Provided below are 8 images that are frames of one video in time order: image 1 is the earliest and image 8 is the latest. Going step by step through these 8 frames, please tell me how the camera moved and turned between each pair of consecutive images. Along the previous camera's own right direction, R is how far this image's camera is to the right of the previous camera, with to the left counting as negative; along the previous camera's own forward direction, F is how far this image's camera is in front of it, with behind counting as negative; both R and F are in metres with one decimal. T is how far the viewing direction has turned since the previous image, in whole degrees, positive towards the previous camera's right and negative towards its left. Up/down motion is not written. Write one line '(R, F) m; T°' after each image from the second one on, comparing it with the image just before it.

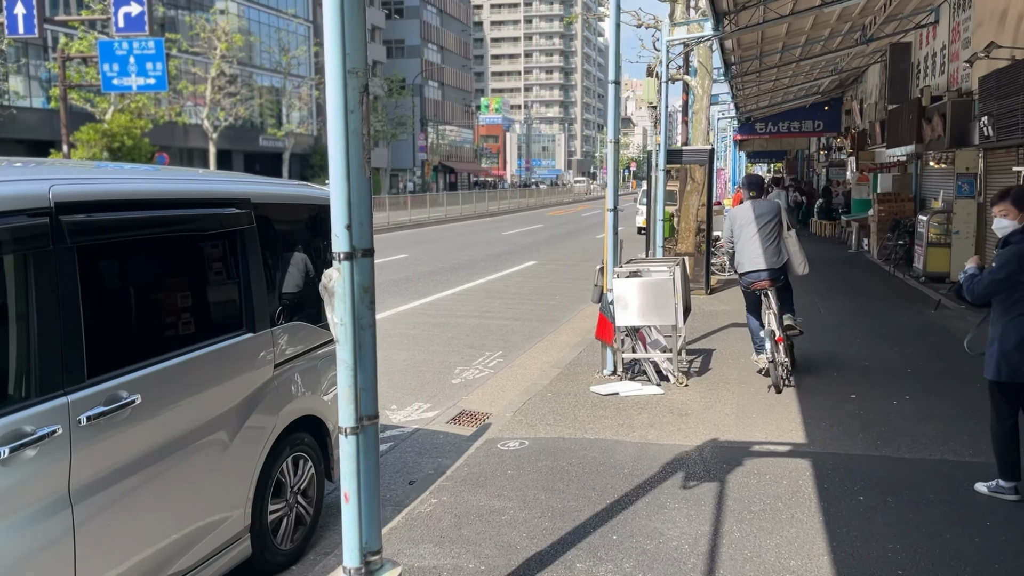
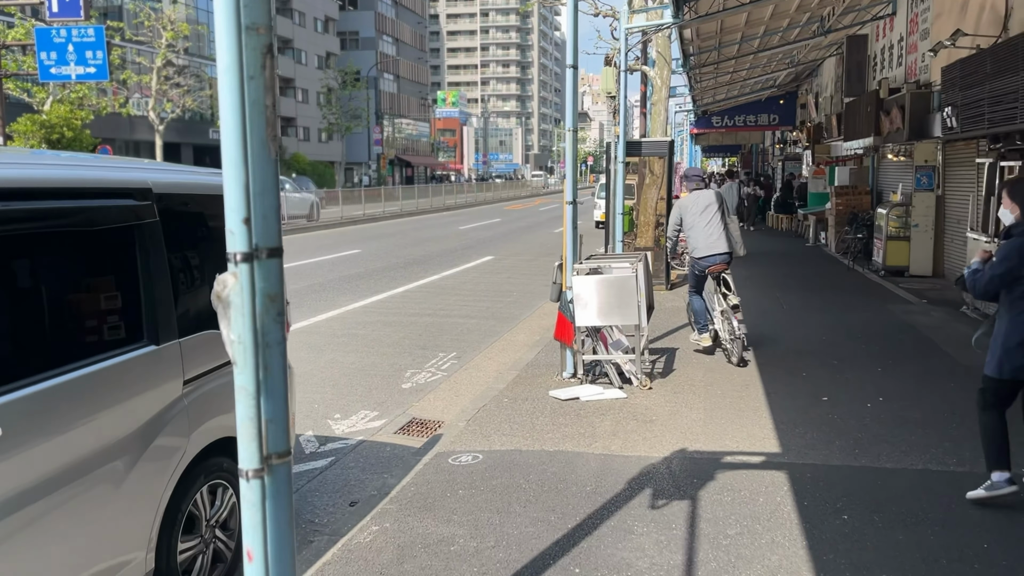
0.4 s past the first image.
(0.0, +0.5) m; +3°
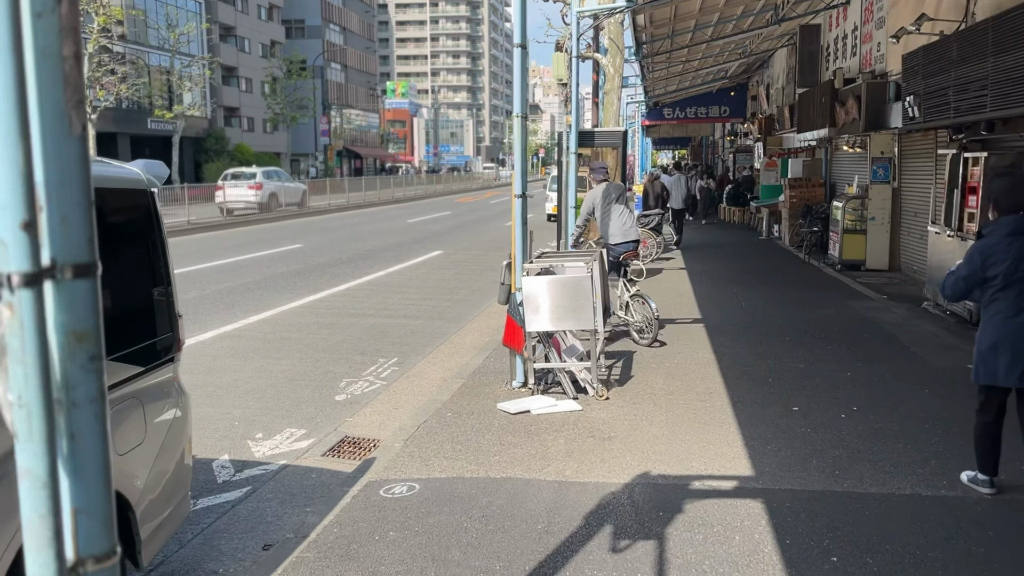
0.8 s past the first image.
(+0.1, +0.6) m; +3°
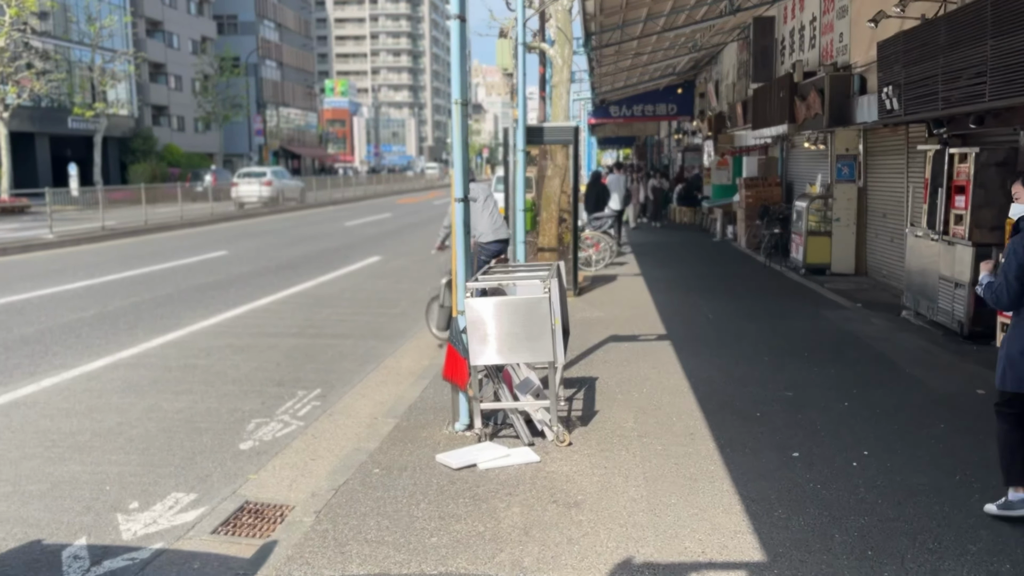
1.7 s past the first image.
(0.0, +1.1) m; +4°
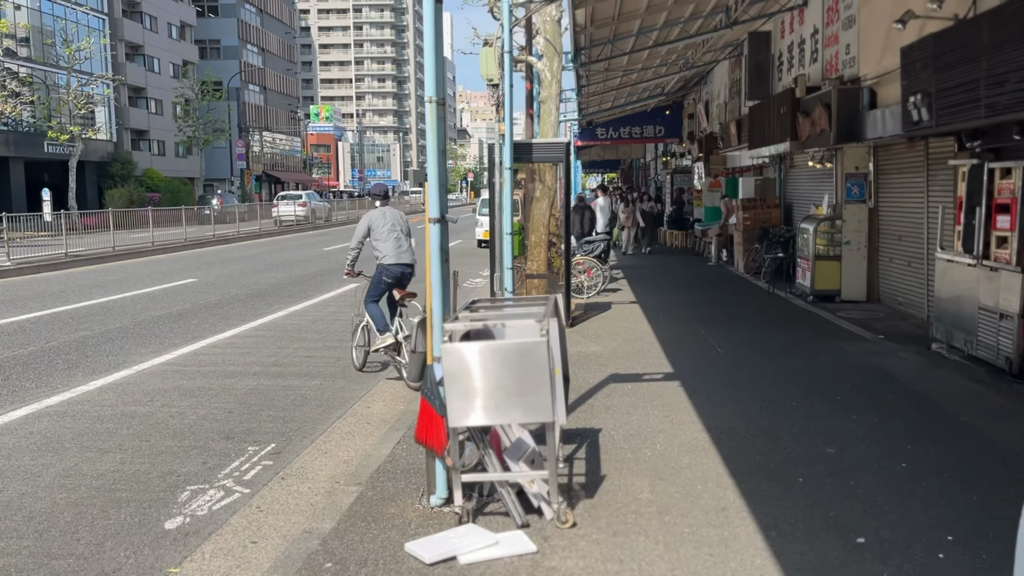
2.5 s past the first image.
(0.0, +1.0) m; +1°
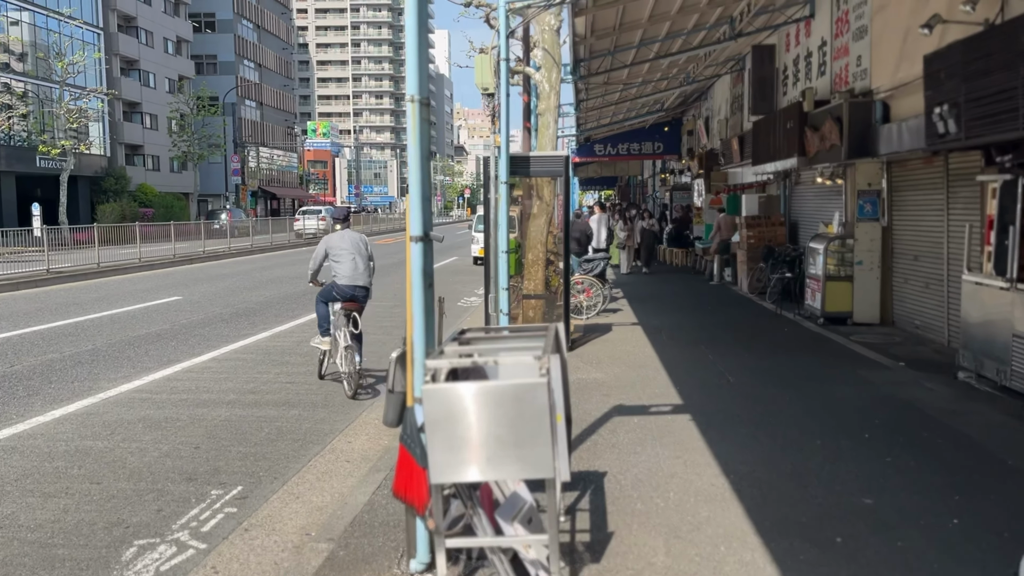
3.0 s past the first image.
(0.0, +0.6) m; 0°
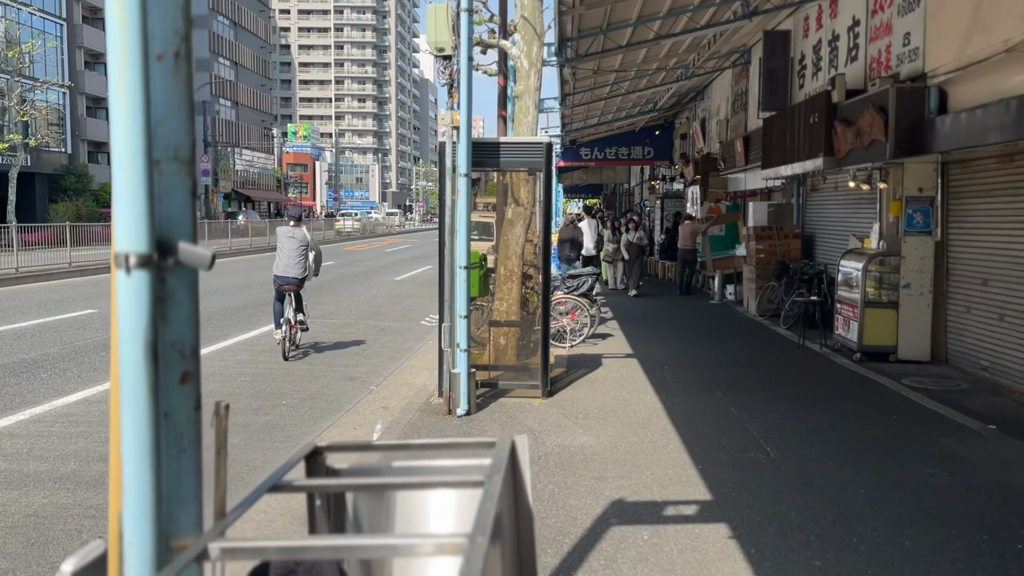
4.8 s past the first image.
(+0.2, +2.3) m; +1°
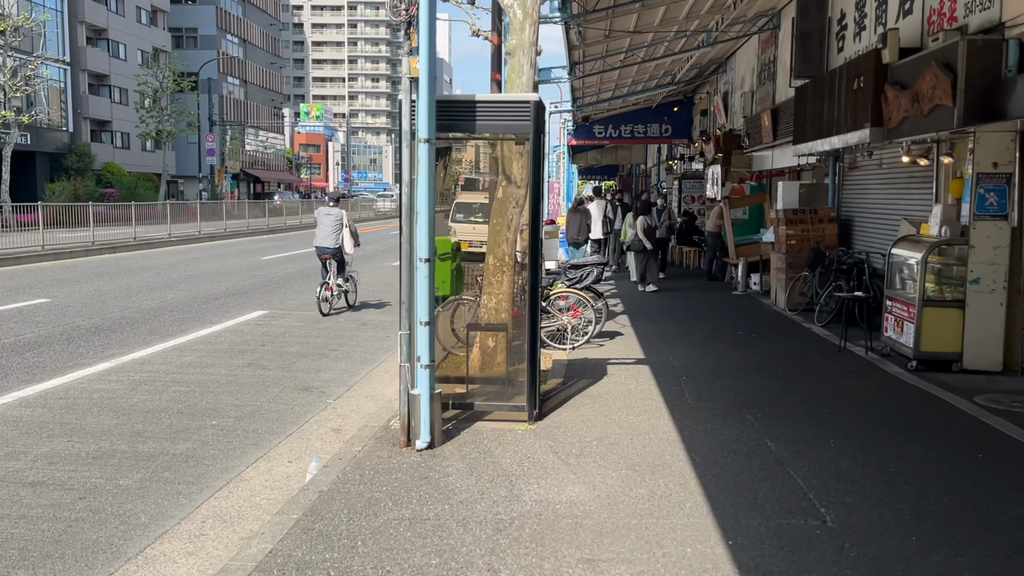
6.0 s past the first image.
(+0.3, +1.5) m; -1°
